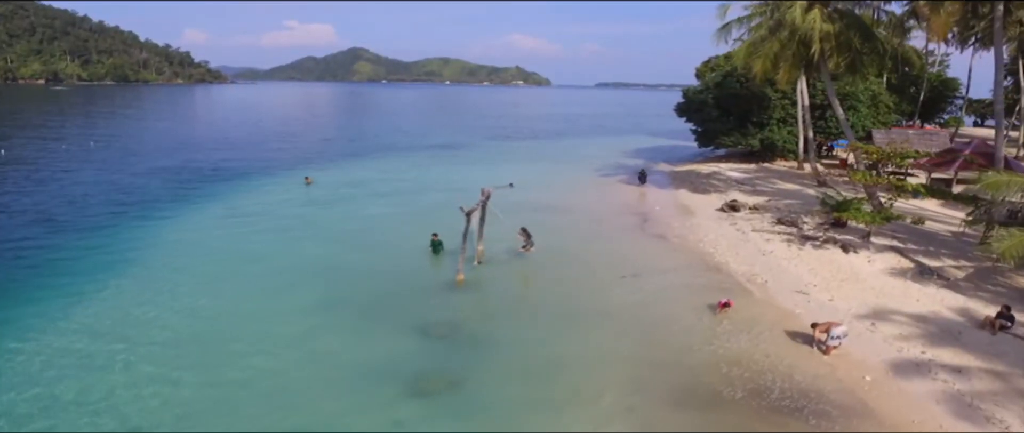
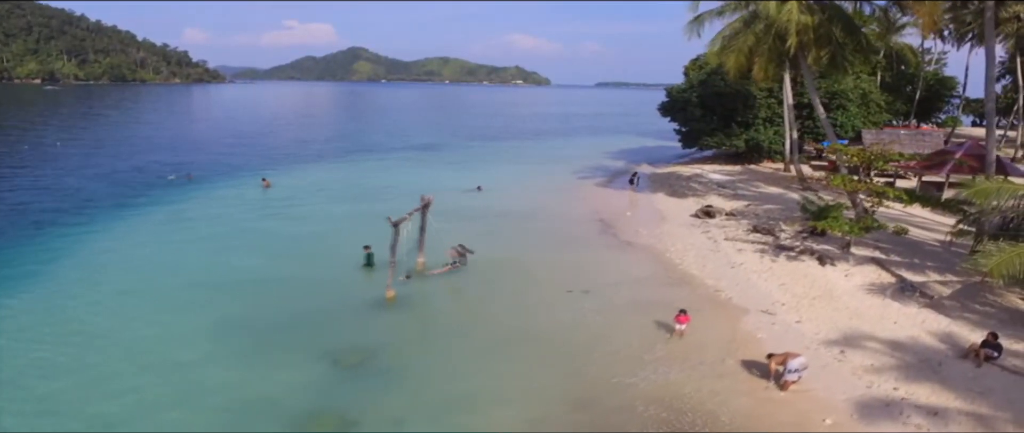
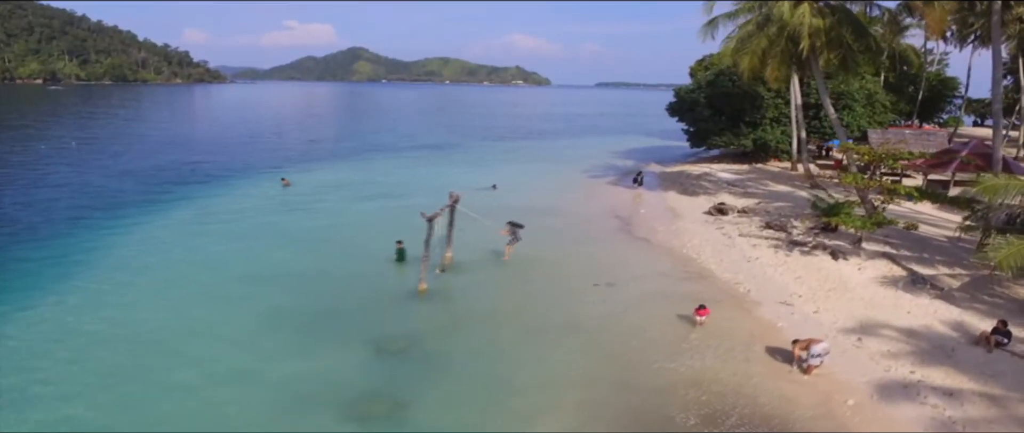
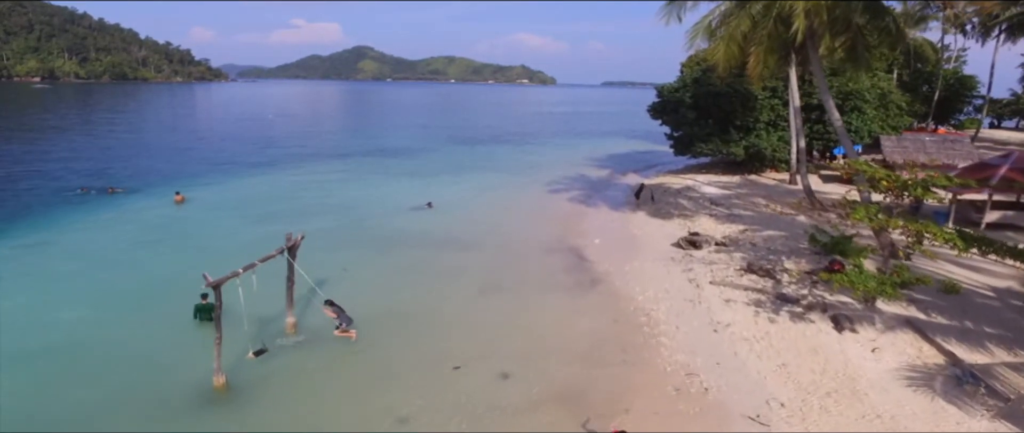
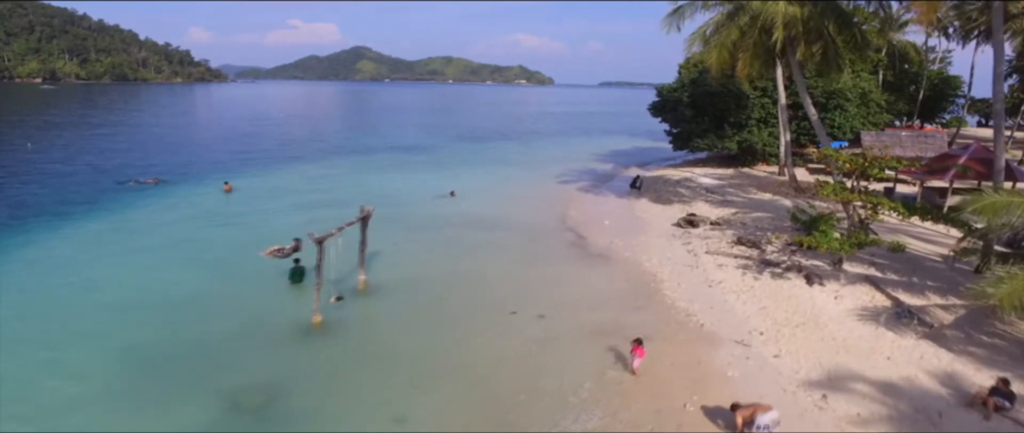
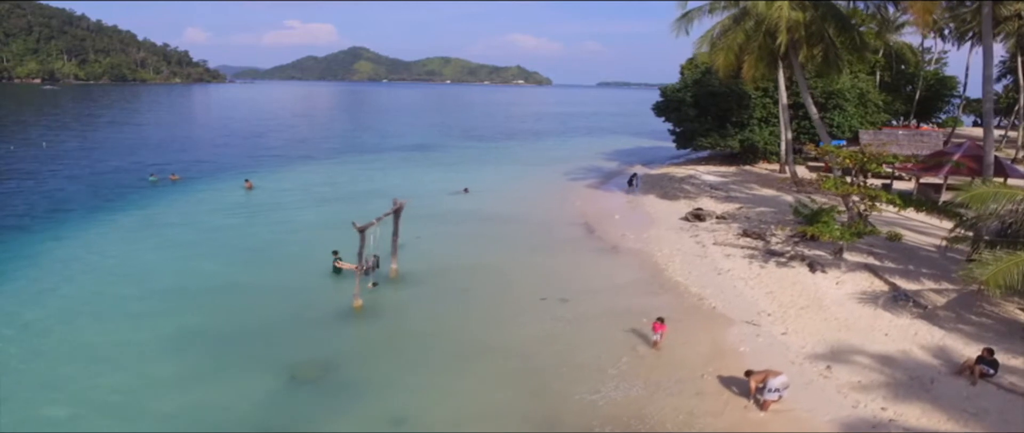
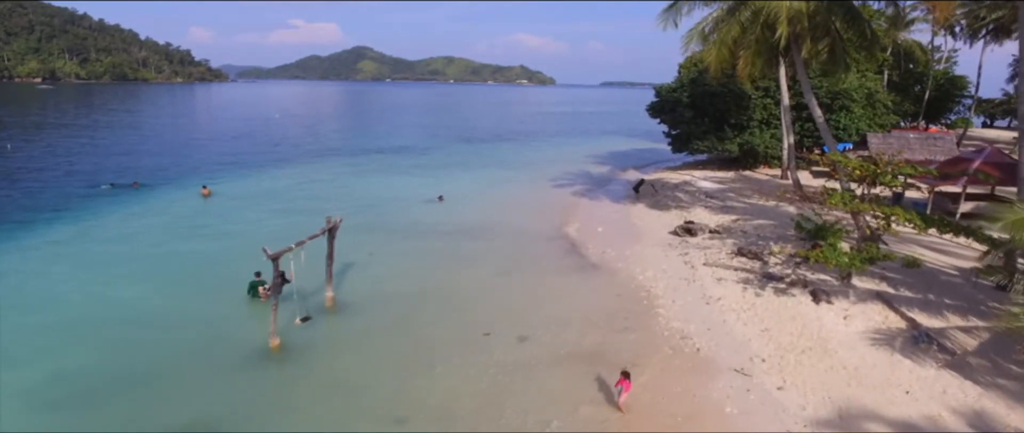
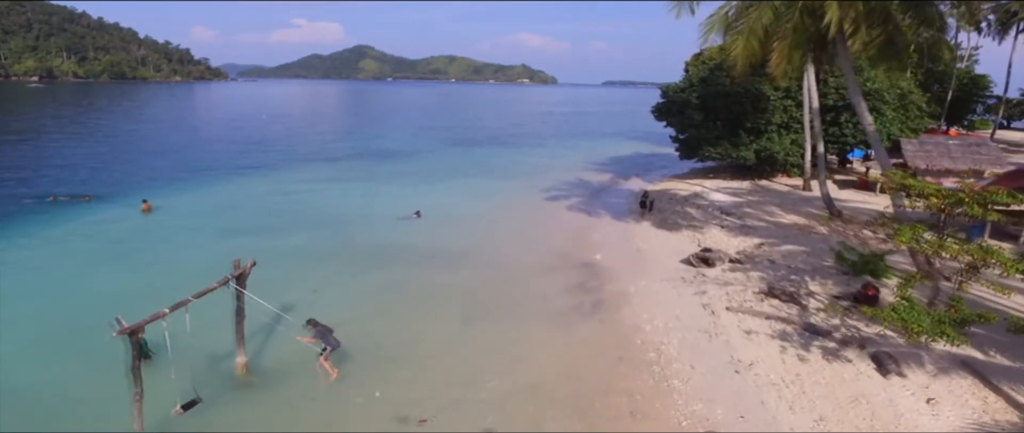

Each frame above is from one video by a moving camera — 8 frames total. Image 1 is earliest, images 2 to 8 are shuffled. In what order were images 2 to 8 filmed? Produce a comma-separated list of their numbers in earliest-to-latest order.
3, 2, 6, 5, 7, 4, 8
